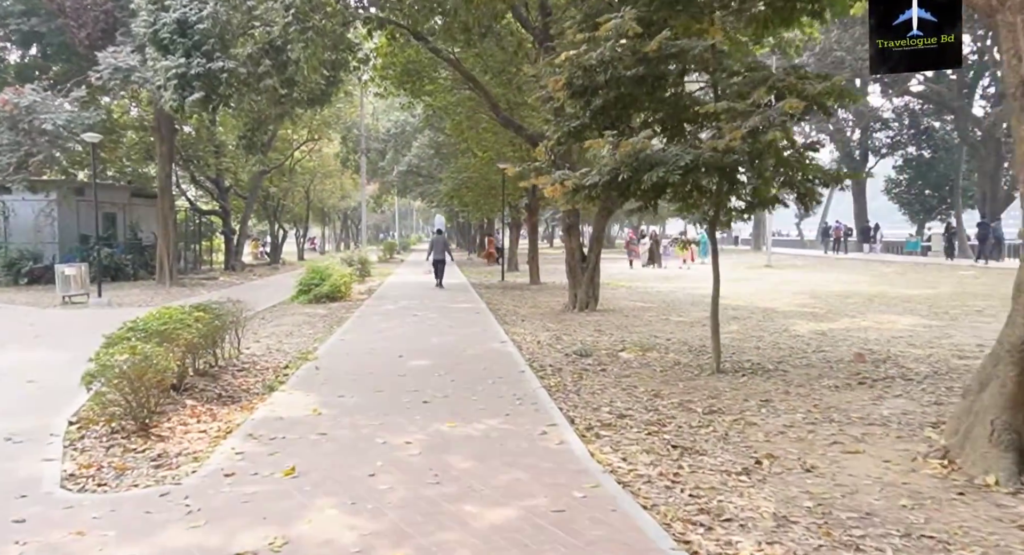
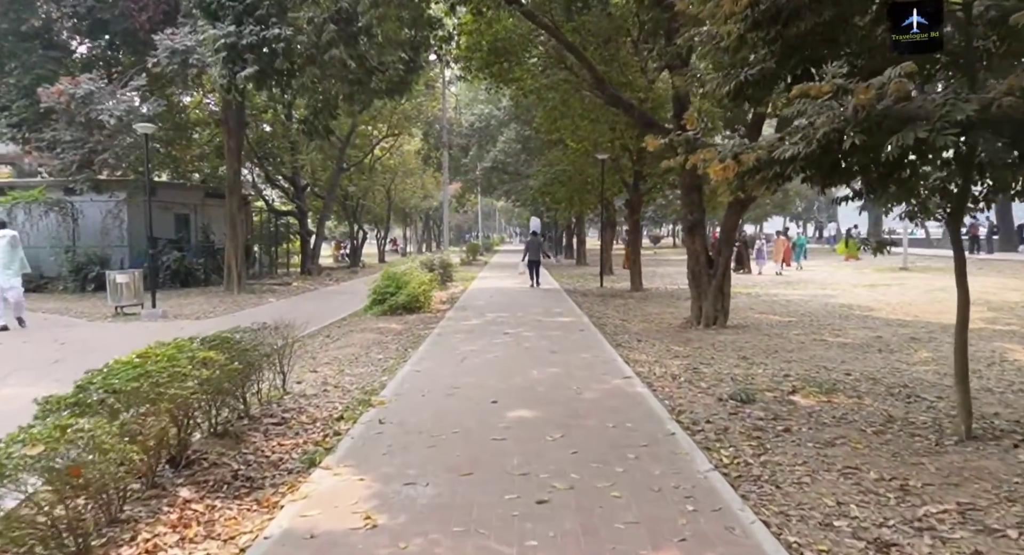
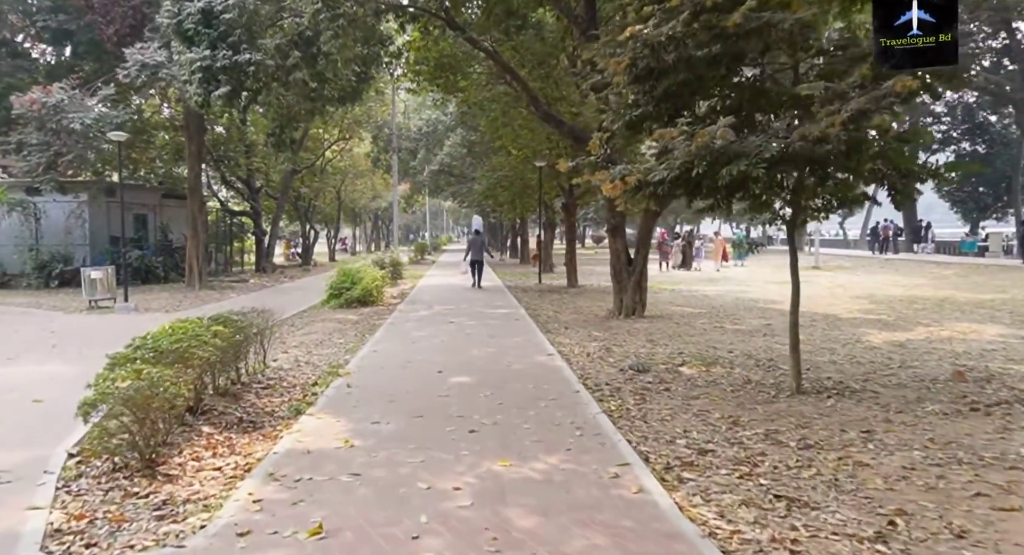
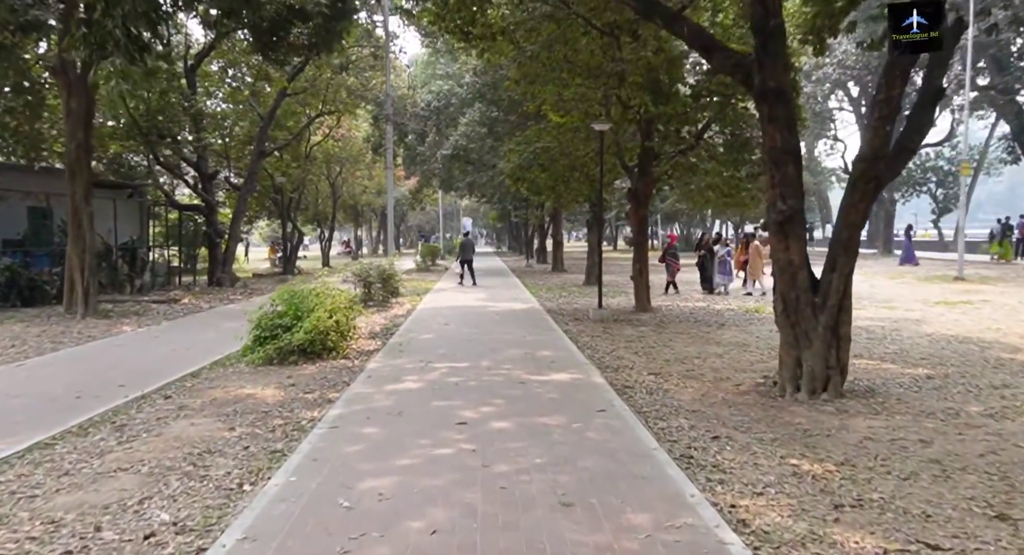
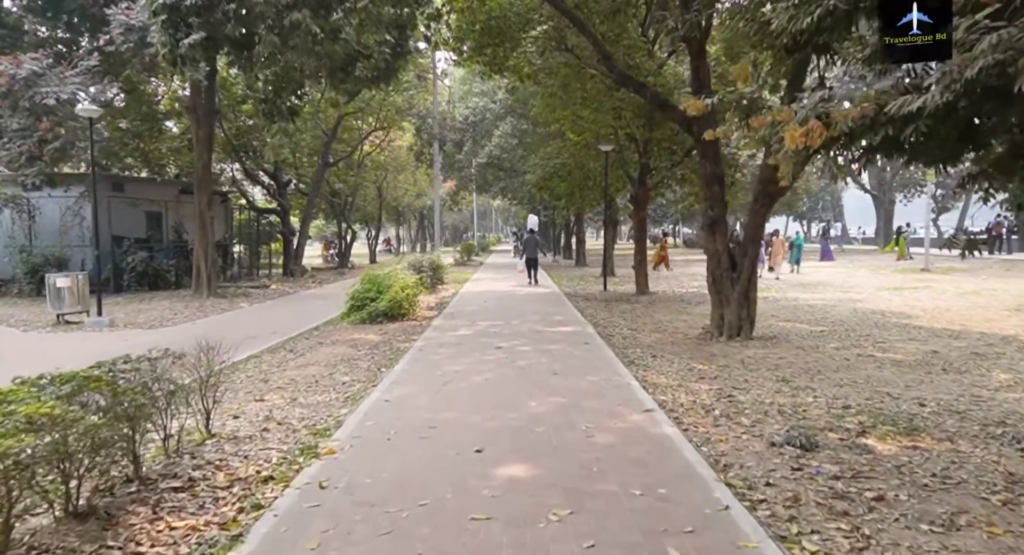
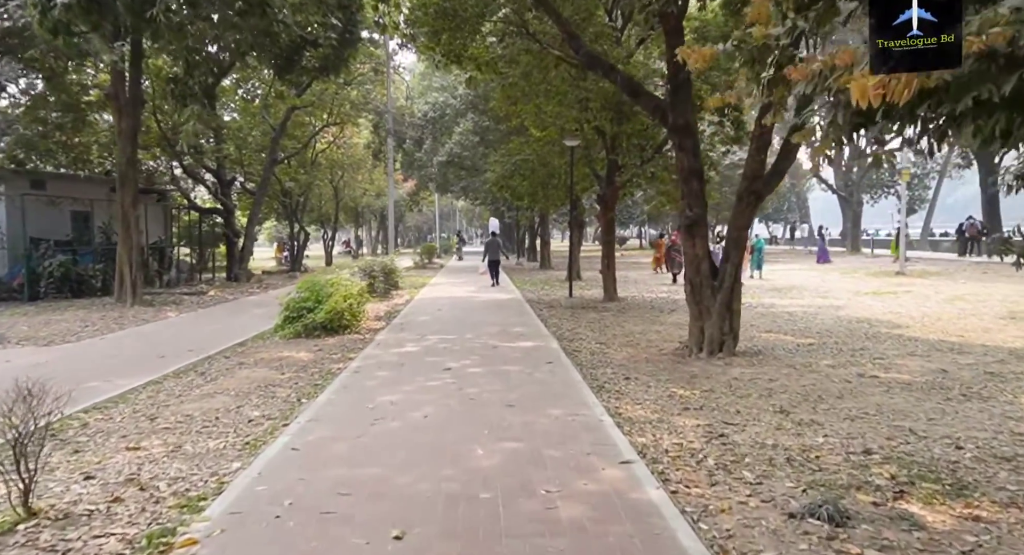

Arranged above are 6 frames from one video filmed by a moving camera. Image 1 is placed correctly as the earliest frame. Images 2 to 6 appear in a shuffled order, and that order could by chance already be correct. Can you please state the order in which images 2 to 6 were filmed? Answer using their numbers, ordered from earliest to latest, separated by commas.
3, 2, 5, 6, 4
